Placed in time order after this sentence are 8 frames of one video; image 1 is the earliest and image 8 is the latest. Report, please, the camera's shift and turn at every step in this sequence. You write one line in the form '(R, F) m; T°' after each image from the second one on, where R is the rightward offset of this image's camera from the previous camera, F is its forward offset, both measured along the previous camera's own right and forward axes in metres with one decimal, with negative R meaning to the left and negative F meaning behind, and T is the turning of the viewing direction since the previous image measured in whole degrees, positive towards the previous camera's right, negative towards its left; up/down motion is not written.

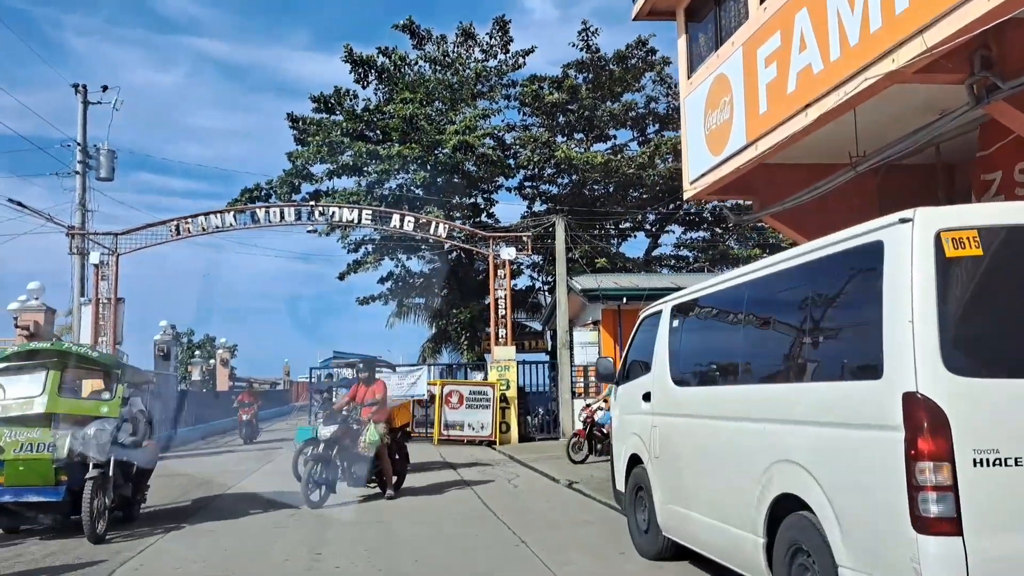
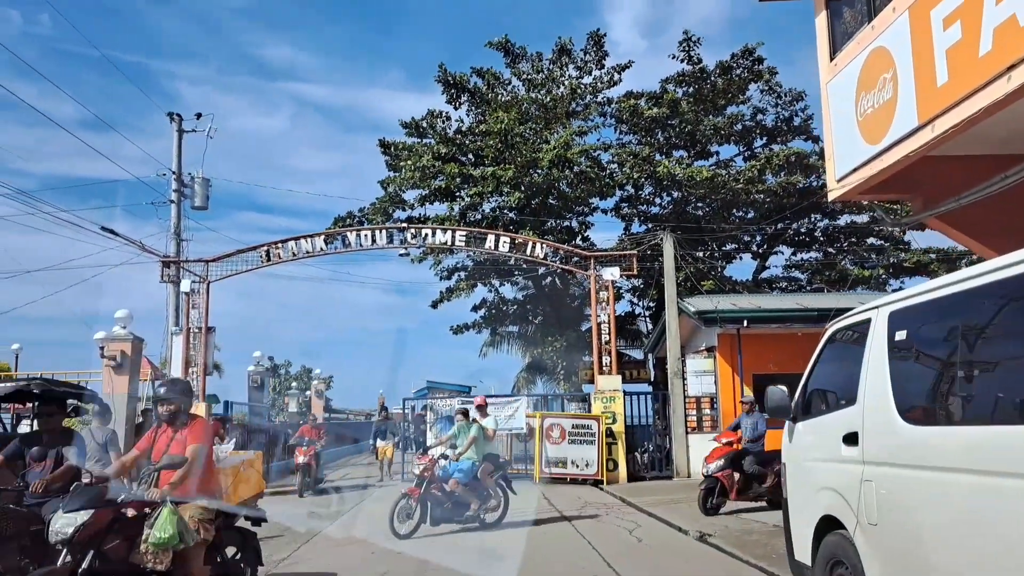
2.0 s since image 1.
(-0.3, +1.4) m; -6°
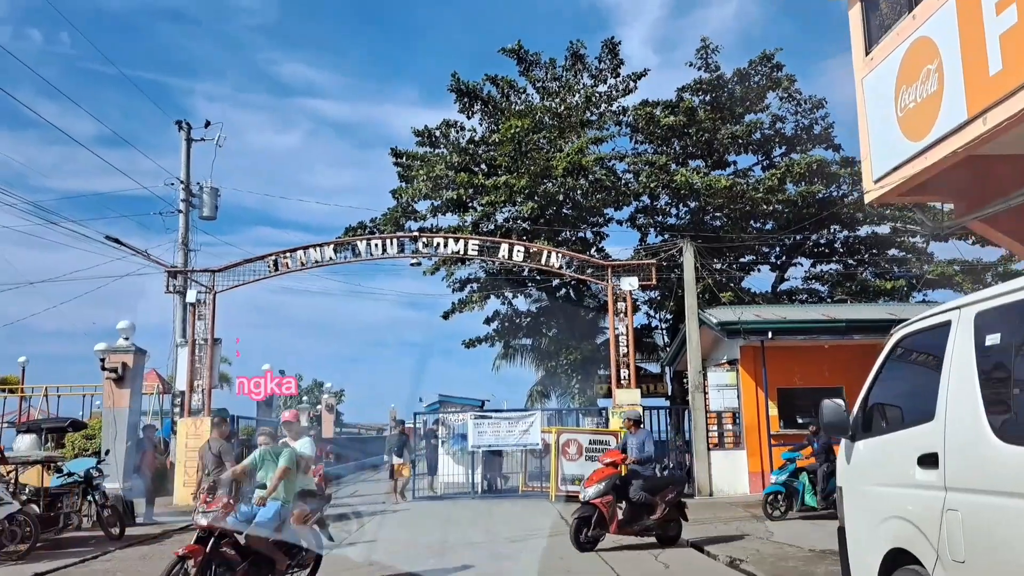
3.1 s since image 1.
(-0.1, +0.5) m; -1°
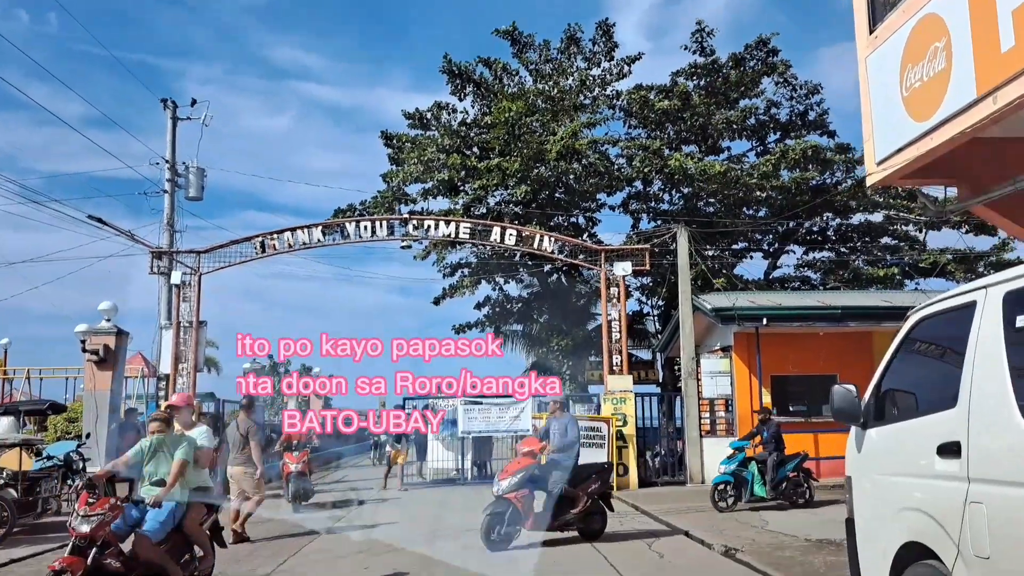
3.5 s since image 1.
(0.0, +0.3) m; +1°
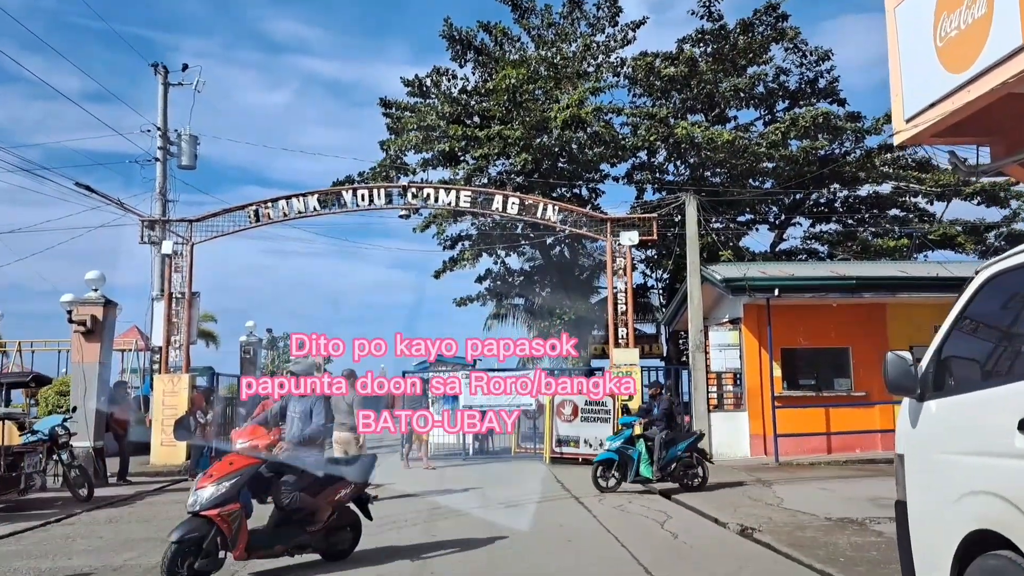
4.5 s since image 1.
(0.0, +0.5) m; 0°
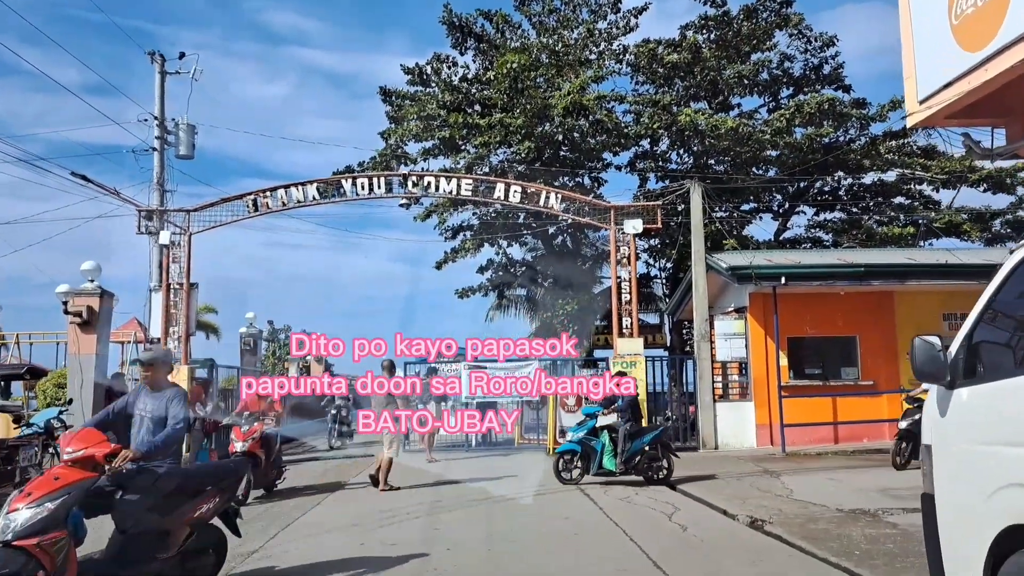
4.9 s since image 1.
(0.0, +0.2) m; 0°
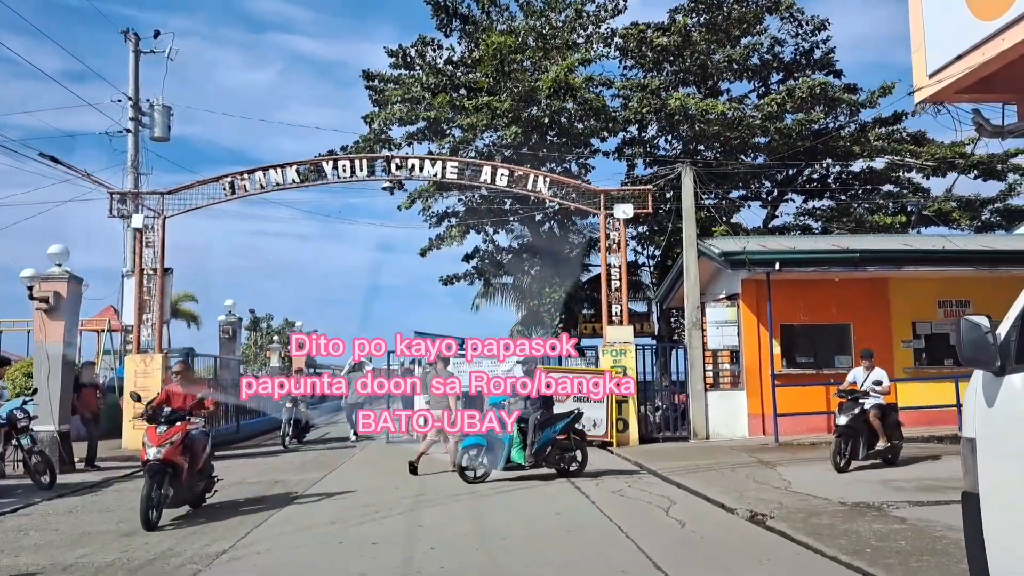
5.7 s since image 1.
(0.0, +0.5) m; +1°
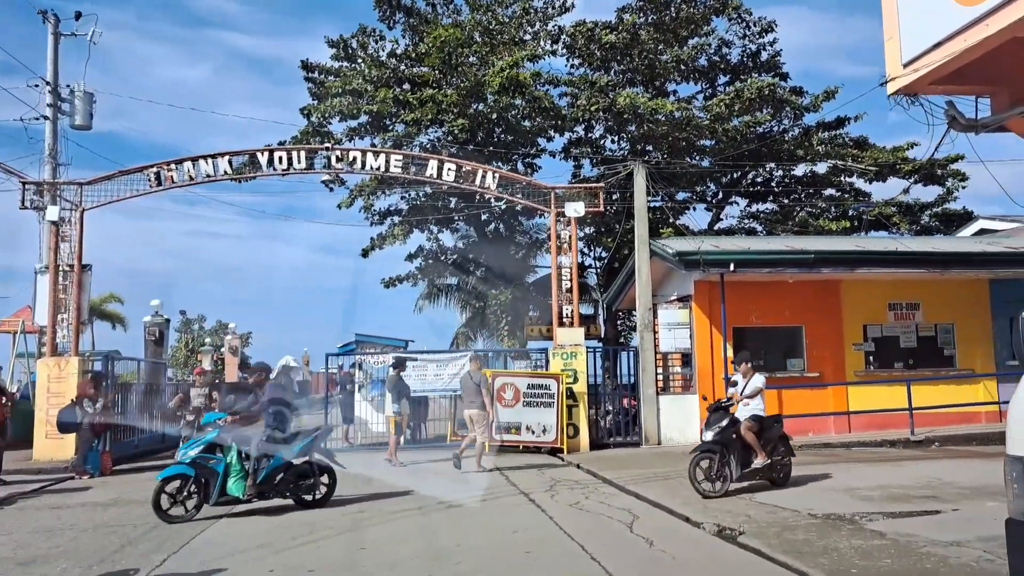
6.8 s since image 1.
(-0.1, +0.6) m; +4°
